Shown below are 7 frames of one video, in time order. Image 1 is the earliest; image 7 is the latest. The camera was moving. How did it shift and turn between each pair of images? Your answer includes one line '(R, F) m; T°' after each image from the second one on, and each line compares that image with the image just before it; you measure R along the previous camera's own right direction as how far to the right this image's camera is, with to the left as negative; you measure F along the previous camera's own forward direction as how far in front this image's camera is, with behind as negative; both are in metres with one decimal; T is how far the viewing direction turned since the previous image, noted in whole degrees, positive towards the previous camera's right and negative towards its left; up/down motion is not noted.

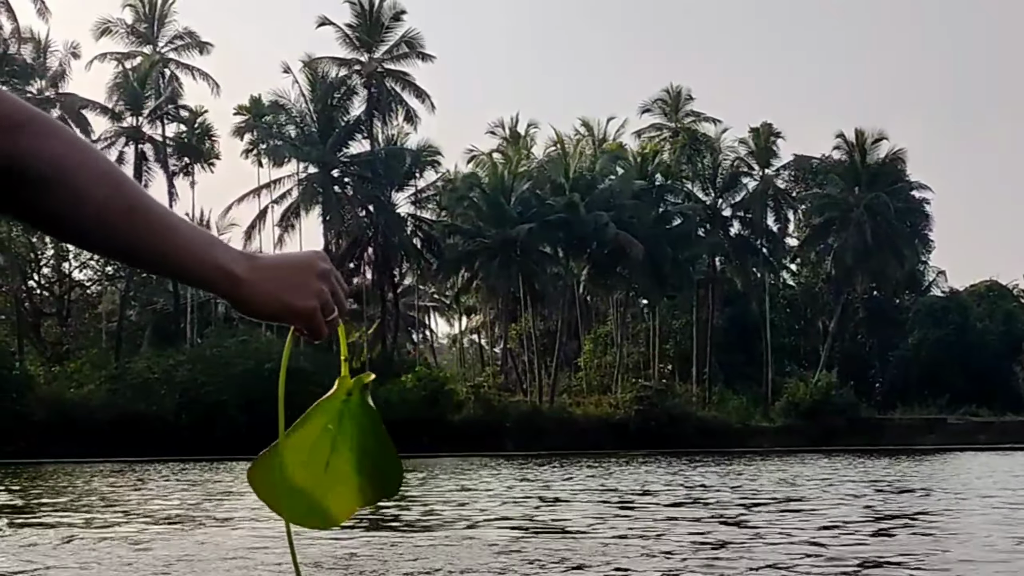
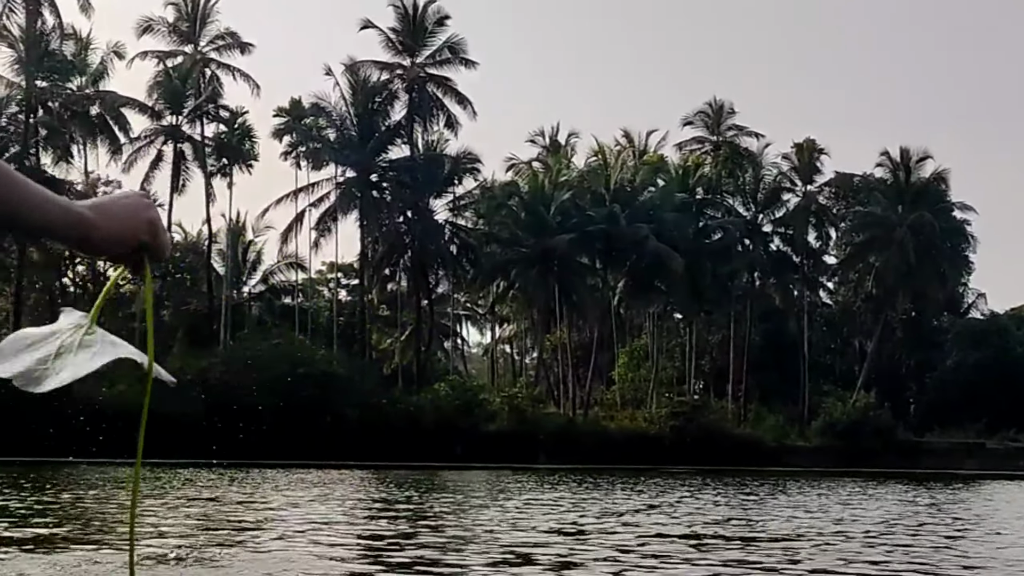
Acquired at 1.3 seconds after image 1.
(-0.1, +0.5) m; -1°
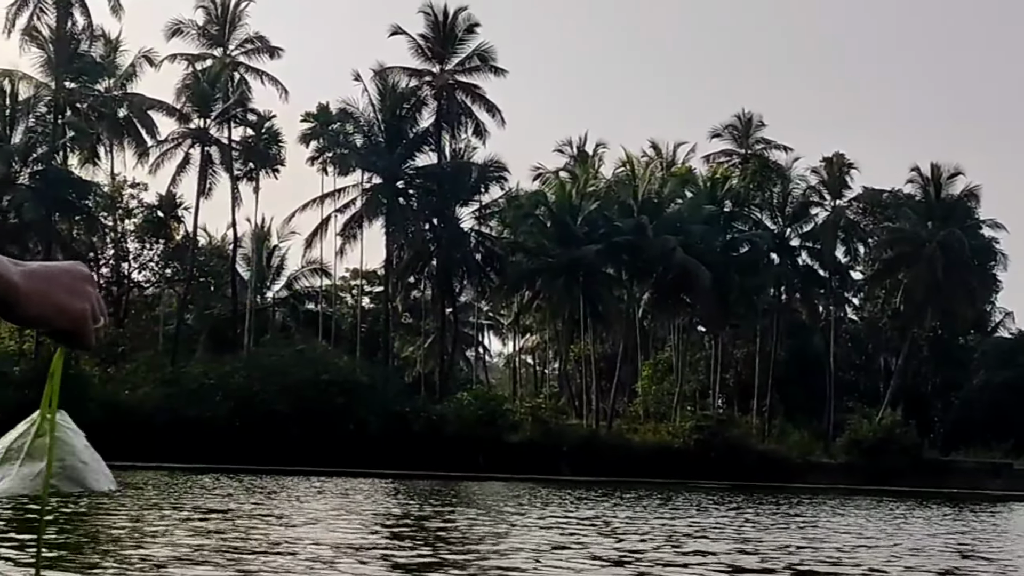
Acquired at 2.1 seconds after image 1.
(-0.1, +0.3) m; -1°
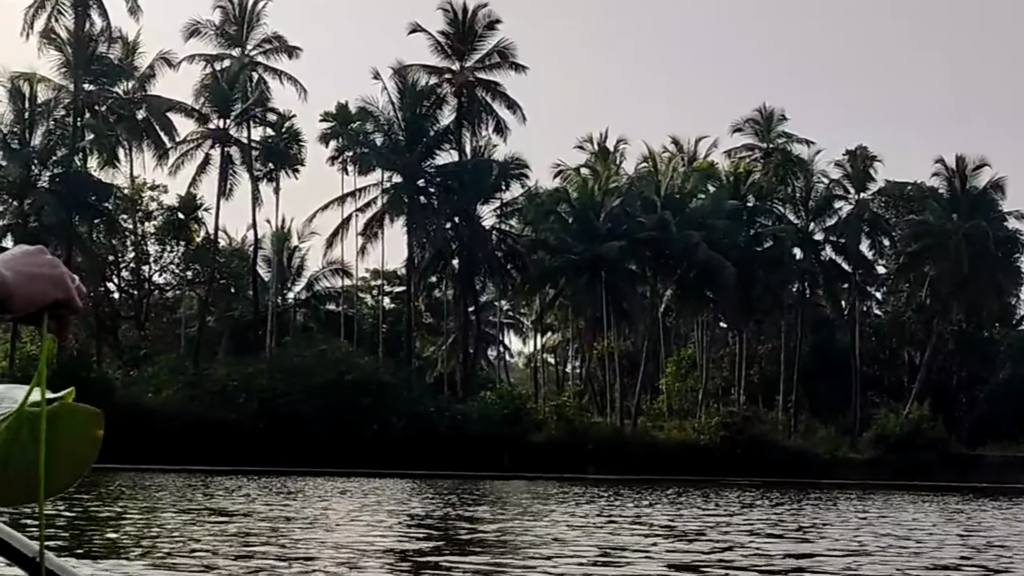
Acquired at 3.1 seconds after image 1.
(-0.1, +0.3) m; -1°
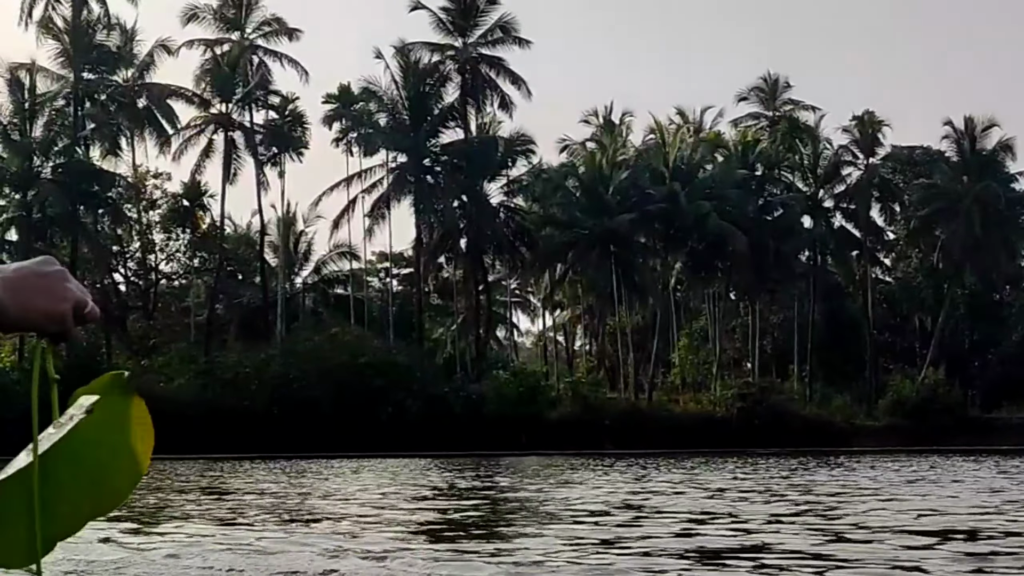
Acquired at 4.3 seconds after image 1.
(-0.1, +0.3) m; 0°
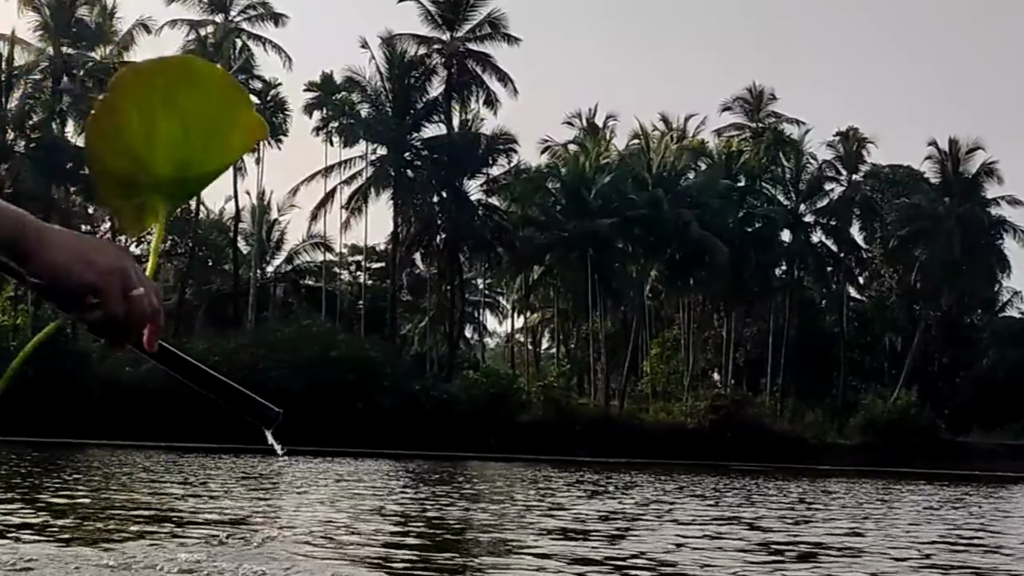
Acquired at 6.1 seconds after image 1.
(-0.1, +0.5) m; +1°
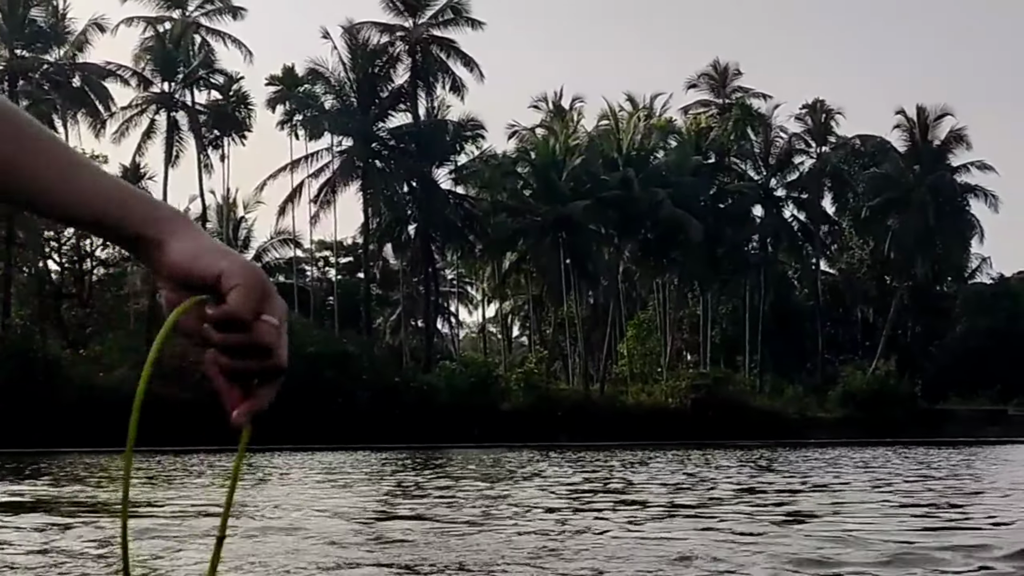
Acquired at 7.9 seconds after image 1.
(-0.1, +0.4) m; +1°
